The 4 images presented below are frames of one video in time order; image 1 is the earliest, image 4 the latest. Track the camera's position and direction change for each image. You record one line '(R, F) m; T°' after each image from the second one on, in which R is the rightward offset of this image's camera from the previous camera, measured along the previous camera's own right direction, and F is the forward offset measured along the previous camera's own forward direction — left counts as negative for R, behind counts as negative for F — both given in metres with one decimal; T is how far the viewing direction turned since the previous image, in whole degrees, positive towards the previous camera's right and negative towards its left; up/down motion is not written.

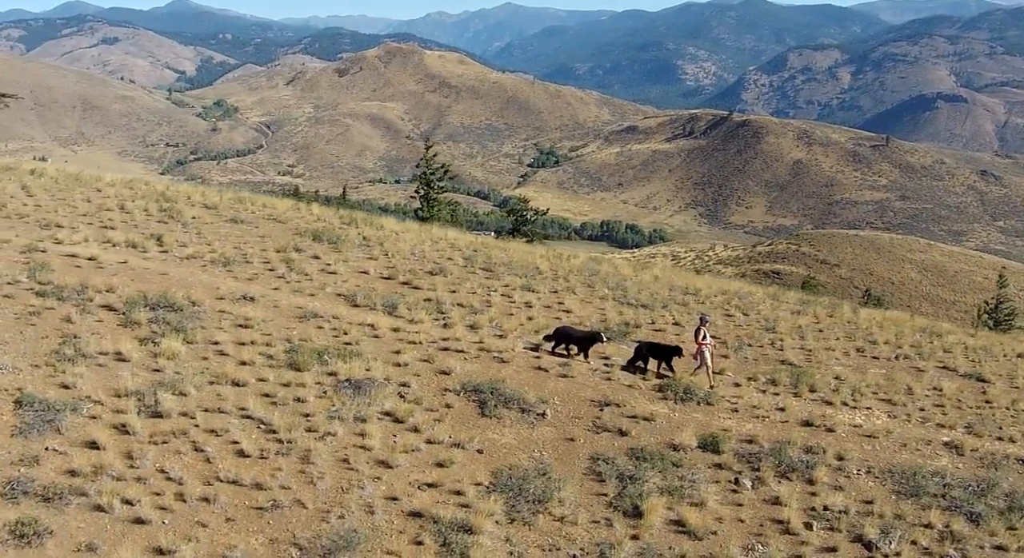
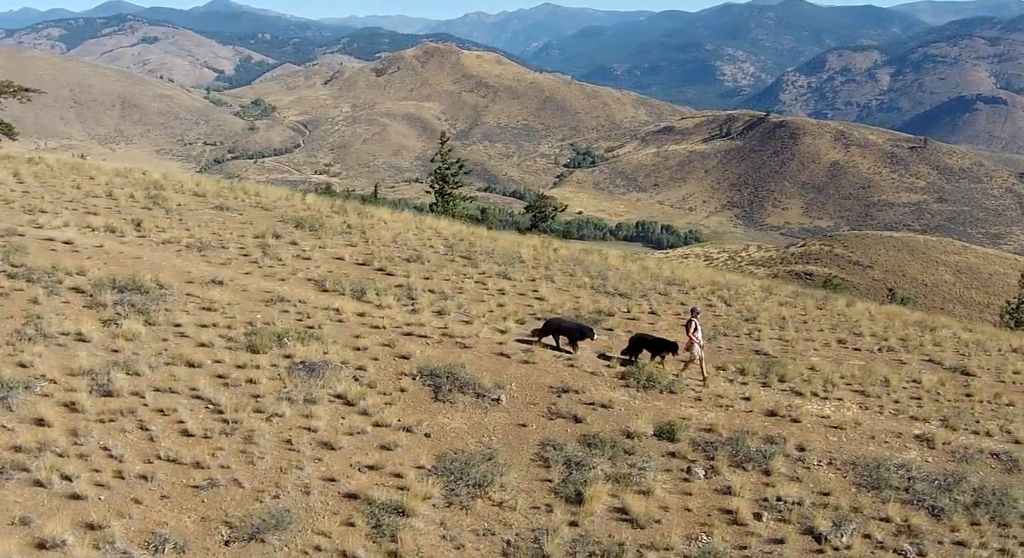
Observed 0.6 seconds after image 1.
(+2.0, +0.4) m; -3°
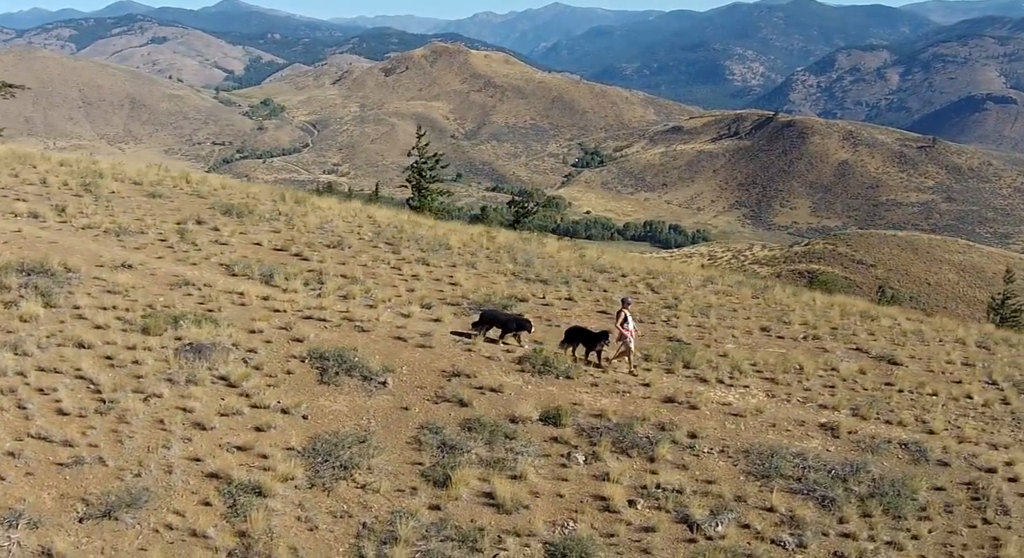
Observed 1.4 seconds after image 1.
(+2.9, +0.5) m; -2°
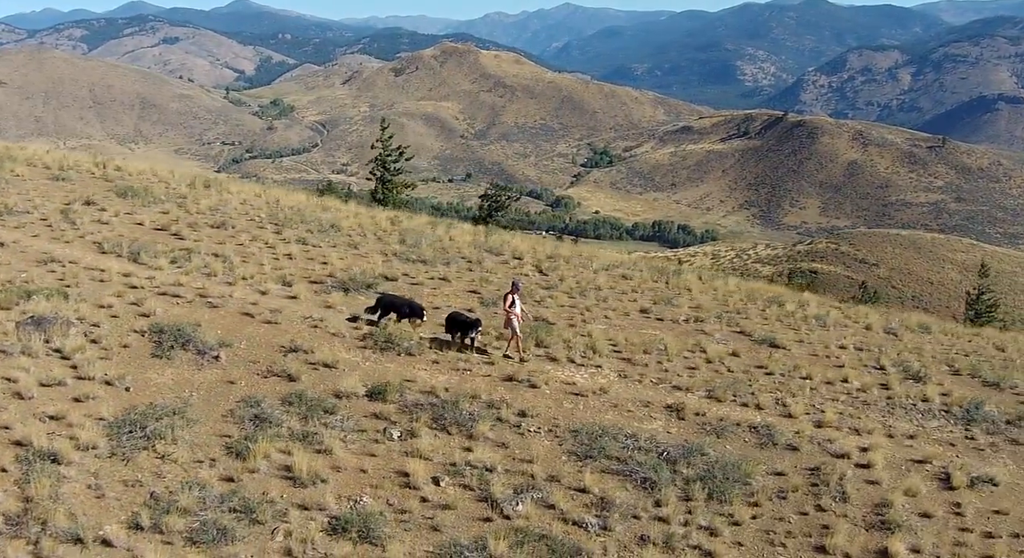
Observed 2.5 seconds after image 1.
(+4.2, +0.5) m; -3°
